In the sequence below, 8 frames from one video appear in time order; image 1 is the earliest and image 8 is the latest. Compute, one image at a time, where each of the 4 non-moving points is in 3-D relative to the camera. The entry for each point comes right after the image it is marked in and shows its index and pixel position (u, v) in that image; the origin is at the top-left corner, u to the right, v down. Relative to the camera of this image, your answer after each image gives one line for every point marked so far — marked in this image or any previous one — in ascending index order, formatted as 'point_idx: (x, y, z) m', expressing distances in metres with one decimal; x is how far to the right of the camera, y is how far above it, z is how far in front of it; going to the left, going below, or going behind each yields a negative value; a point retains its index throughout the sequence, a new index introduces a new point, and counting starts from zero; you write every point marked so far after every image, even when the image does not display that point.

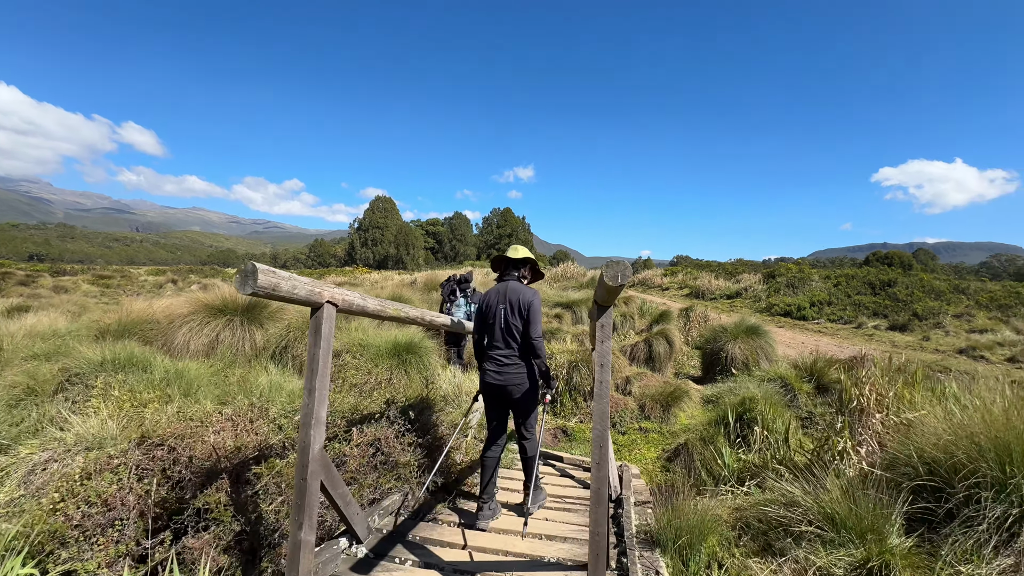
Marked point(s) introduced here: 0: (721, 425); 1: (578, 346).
0: (+2.8, -1.8, +5.9) m
1: (+1.2, -1.1, +8.0) m
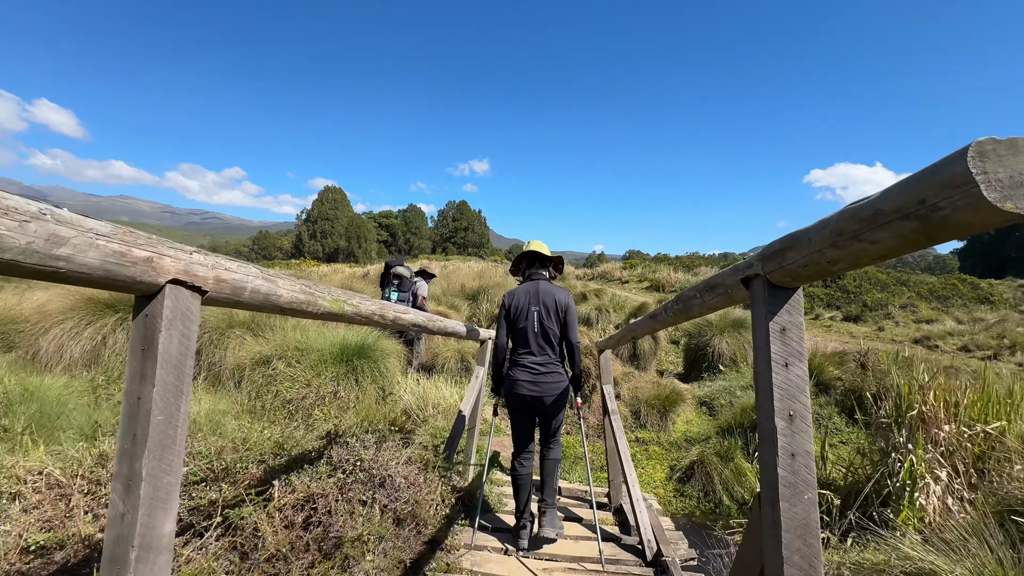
0: (+2.5, -1.7, +5.1) m
1: (+0.7, -0.9, +7.0) m
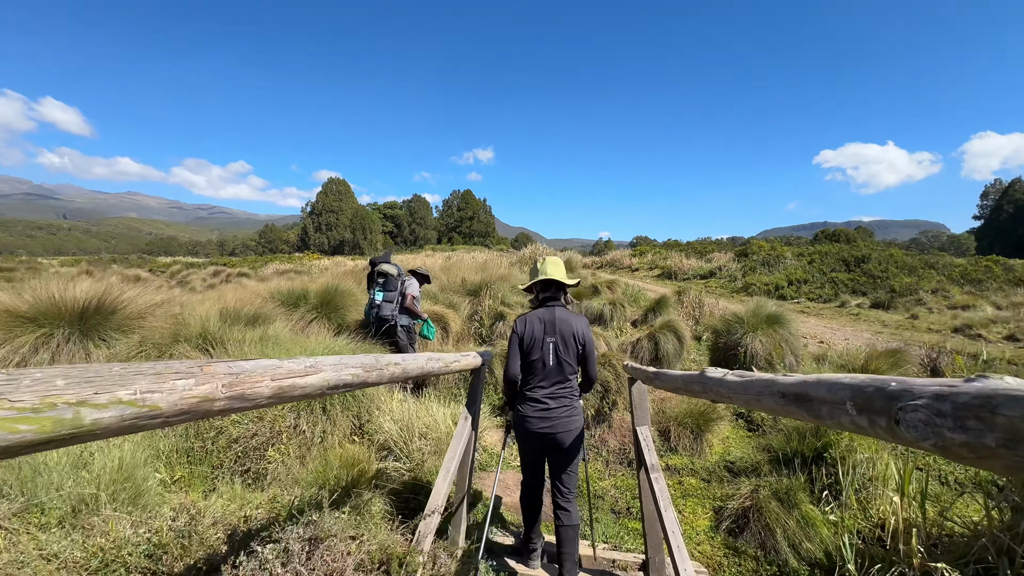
0: (+2.6, -1.7, +4.1) m
1: (+0.8, -0.9, +6.0) m
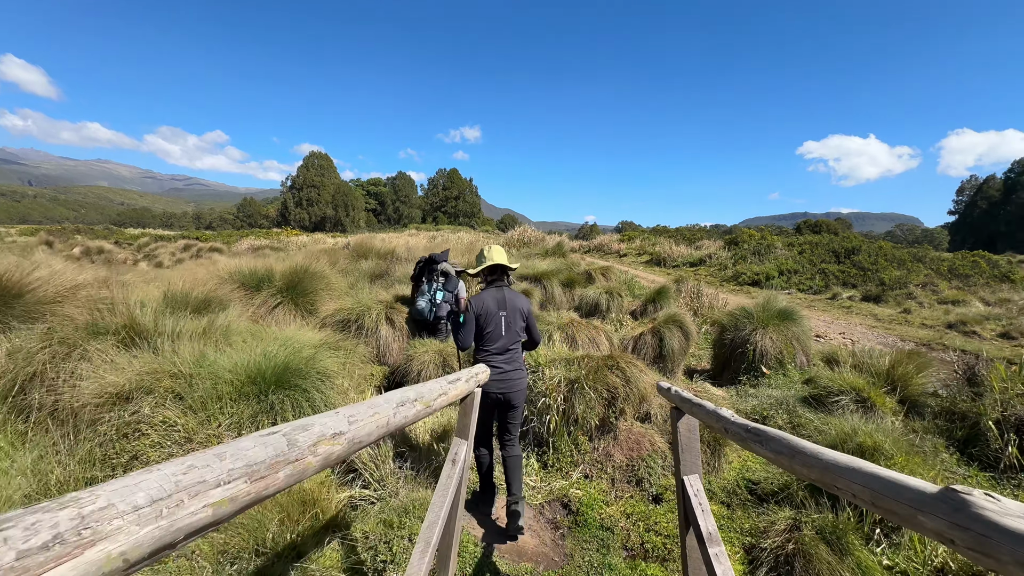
0: (+2.5, -1.7, +3.5) m
1: (+0.7, -0.8, +5.3) m
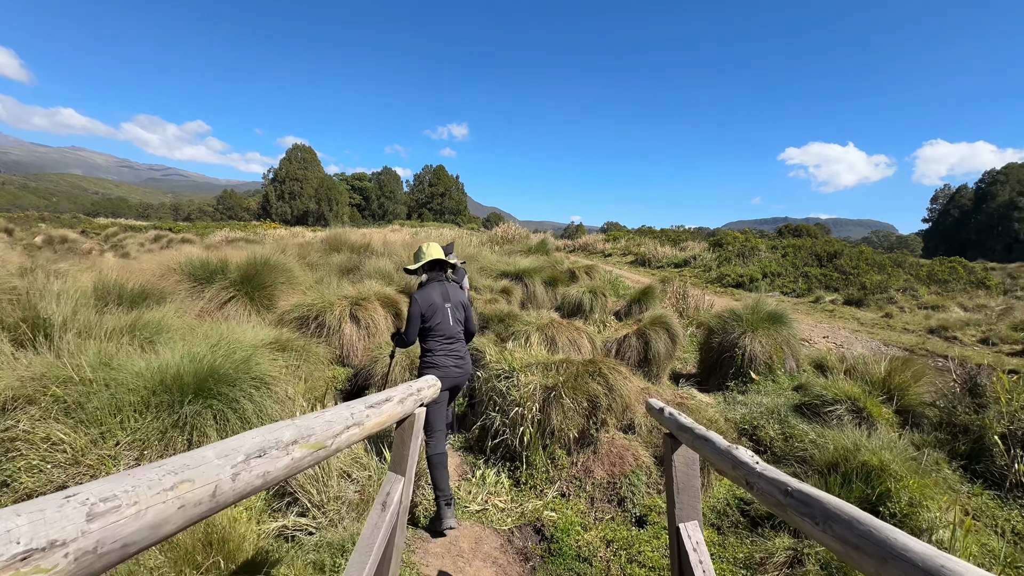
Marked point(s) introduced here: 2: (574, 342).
0: (+2.3, -1.7, +3.1) m
1: (+0.4, -0.7, +4.9) m
2: (+0.8, -0.7, +5.6) m
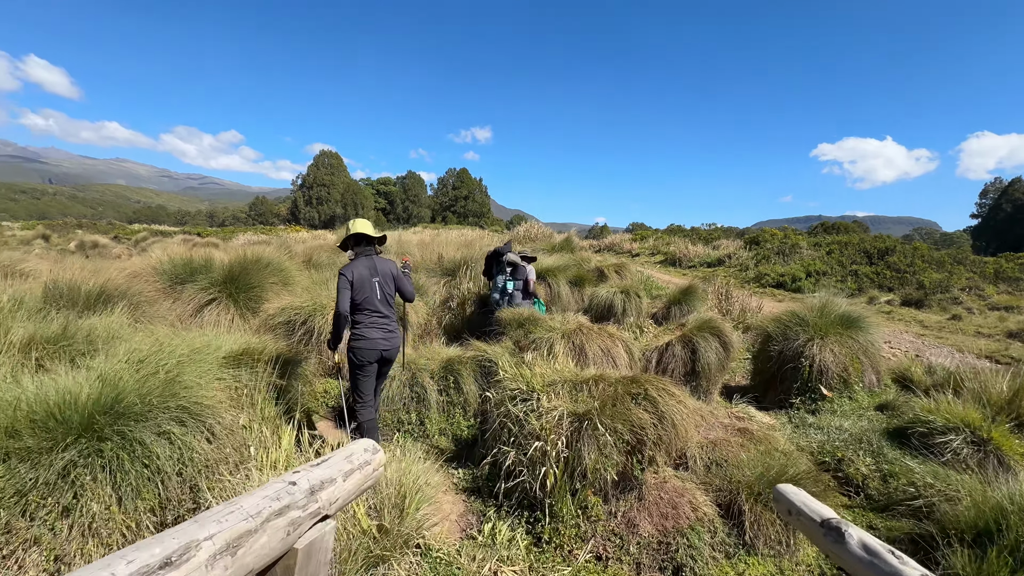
0: (+2.4, -1.6, +2.1) m
1: (+0.6, -0.7, +3.9) m
2: (+1.0, -0.7, +4.7) m
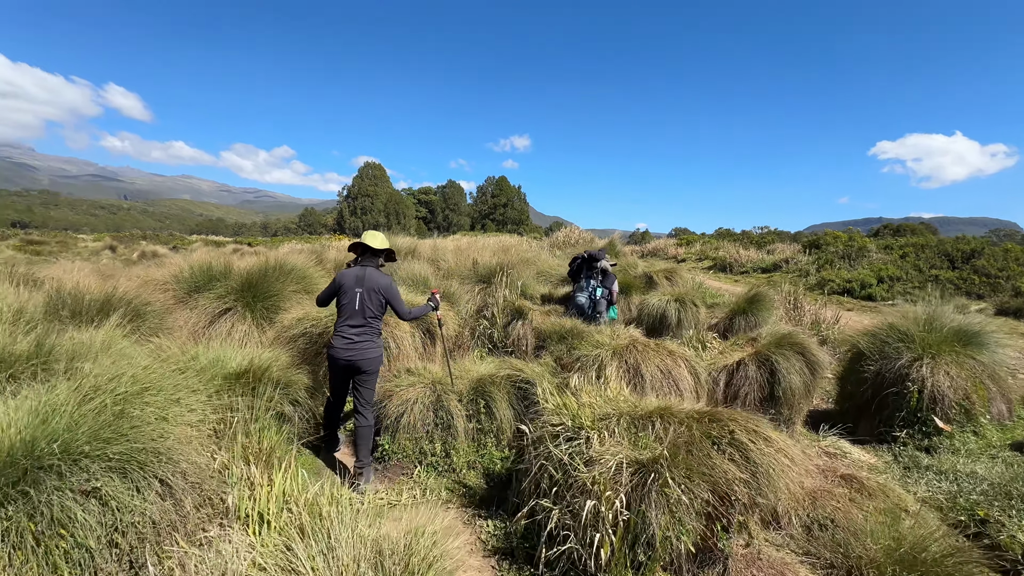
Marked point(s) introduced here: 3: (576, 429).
0: (+2.5, -1.7, +1.2) m
1: (+0.9, -0.8, +3.2) m
2: (+1.4, -0.8, +3.9) m
3: (+0.4, -0.9, +2.7) m
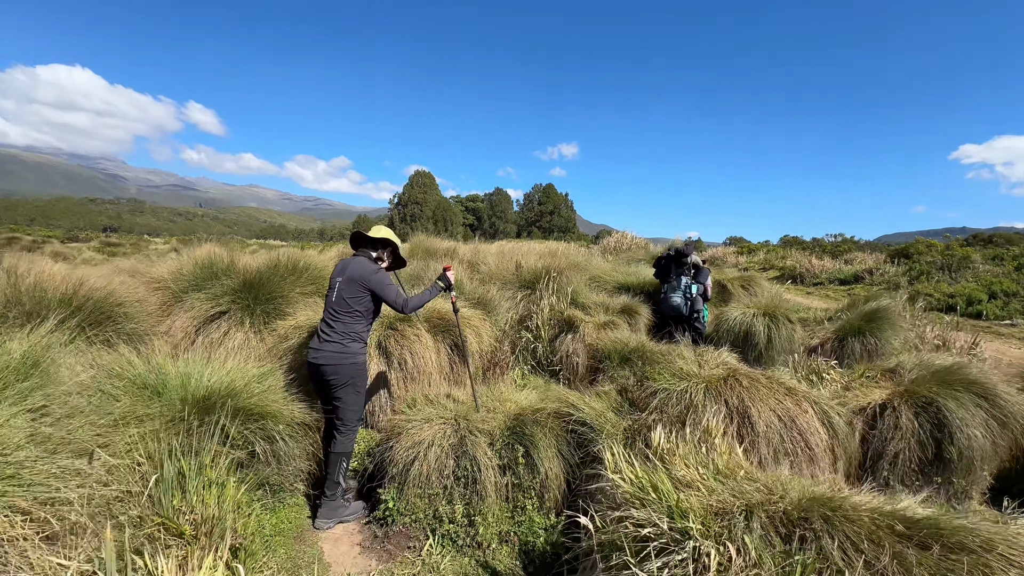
0: (+2.5, -1.7, -0.1) m
1: (+1.1, -0.8, +2.0) m
2: (+1.7, -0.8, +2.7) m
3: (+0.6, -0.9, +1.6) m
